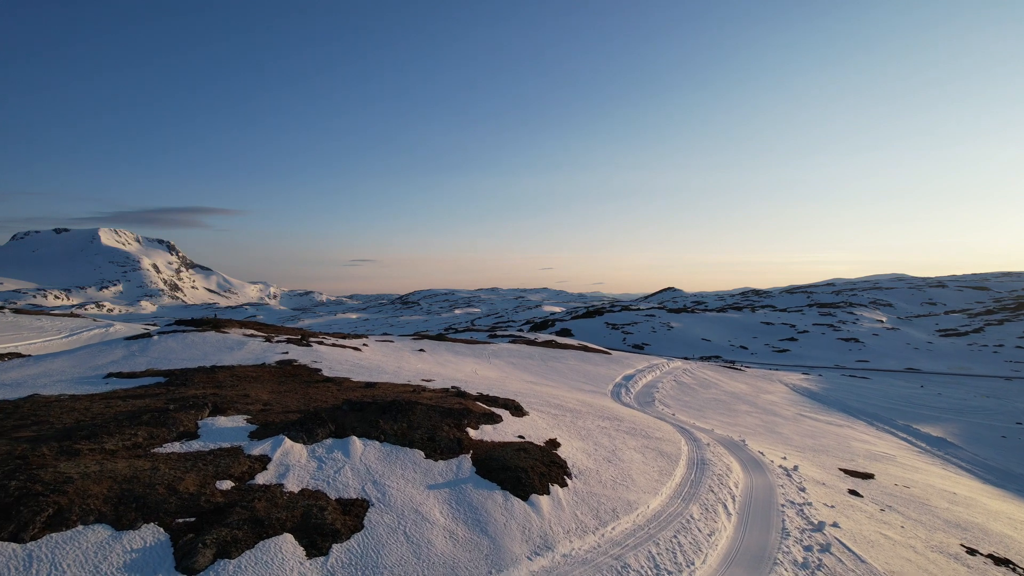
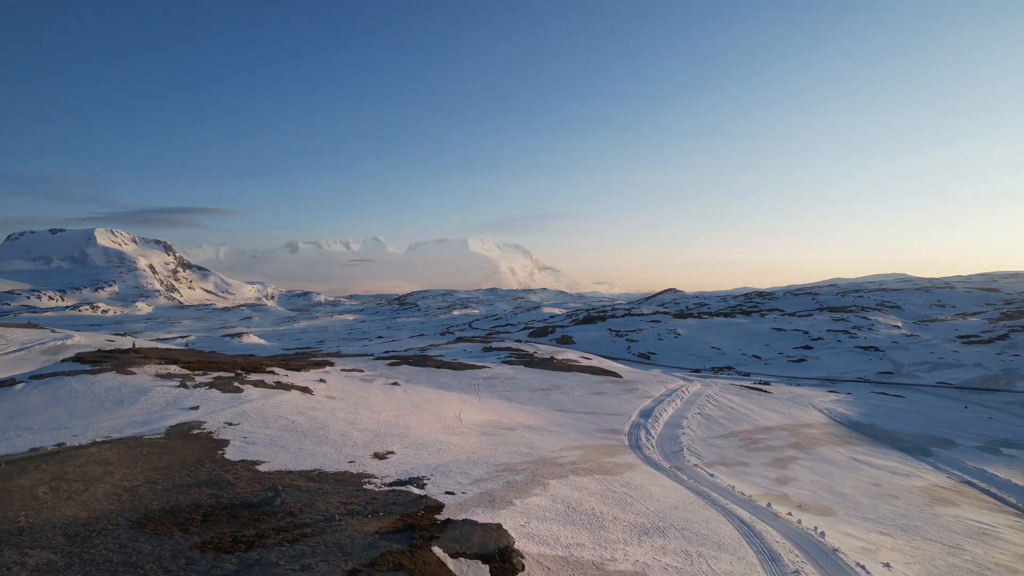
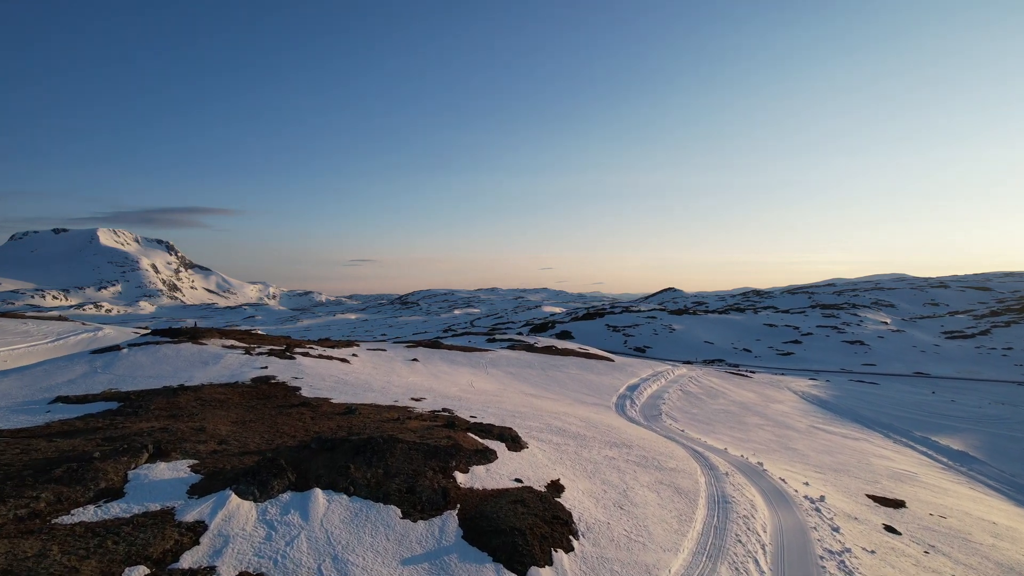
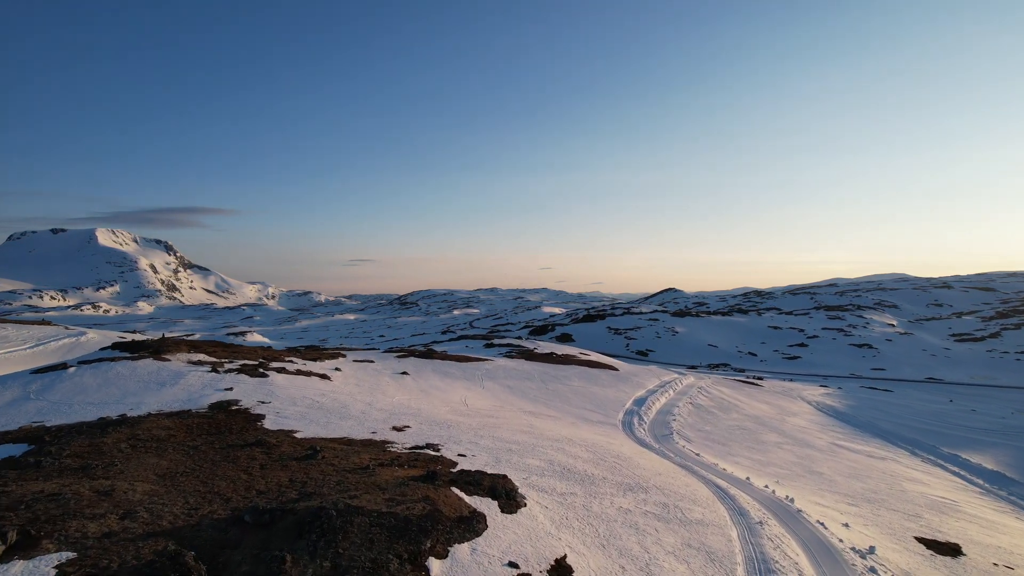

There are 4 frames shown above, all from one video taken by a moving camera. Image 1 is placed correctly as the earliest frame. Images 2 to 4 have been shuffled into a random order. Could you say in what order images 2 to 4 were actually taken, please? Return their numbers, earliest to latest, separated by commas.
3, 4, 2
